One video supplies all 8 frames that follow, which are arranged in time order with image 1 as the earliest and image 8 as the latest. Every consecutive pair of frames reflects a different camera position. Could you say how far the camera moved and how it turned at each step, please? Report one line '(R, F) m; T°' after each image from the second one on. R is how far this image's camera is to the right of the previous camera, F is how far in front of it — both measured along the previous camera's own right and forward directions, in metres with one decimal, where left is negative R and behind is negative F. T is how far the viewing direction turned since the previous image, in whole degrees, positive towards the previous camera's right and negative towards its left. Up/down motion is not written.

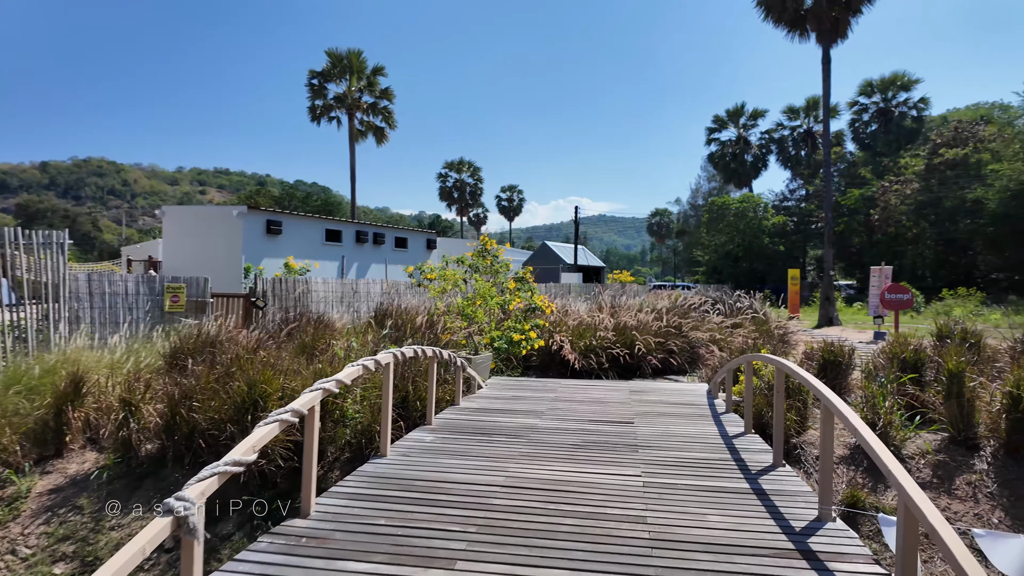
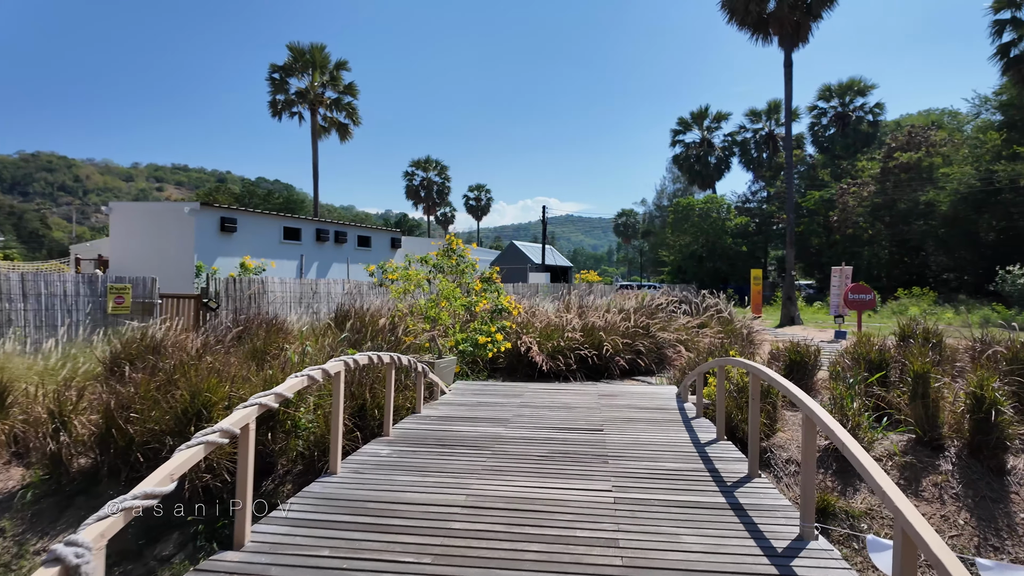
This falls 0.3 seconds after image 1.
(0.0, +0.2) m; +3°
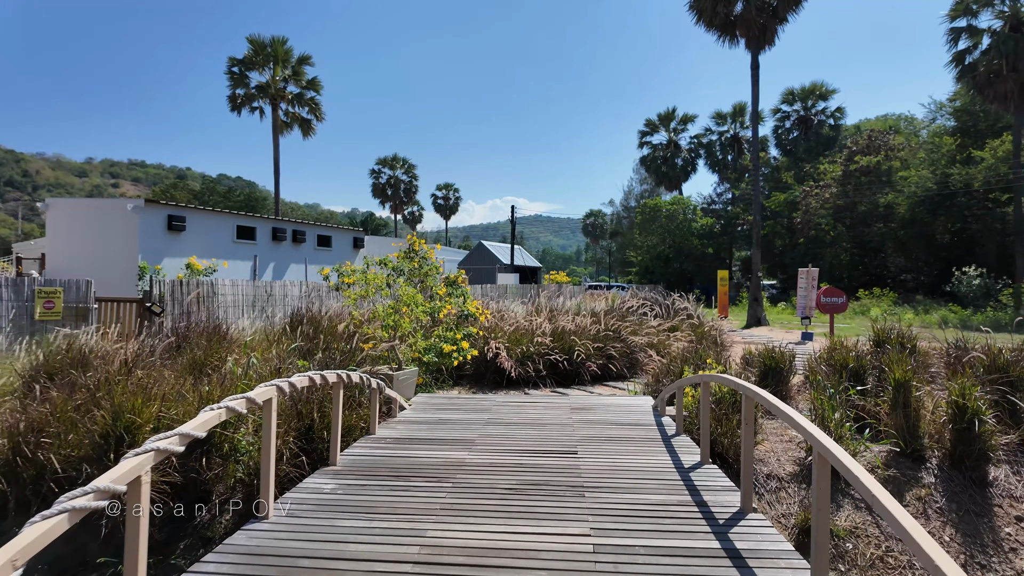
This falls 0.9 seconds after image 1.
(0.0, +0.3) m; +3°
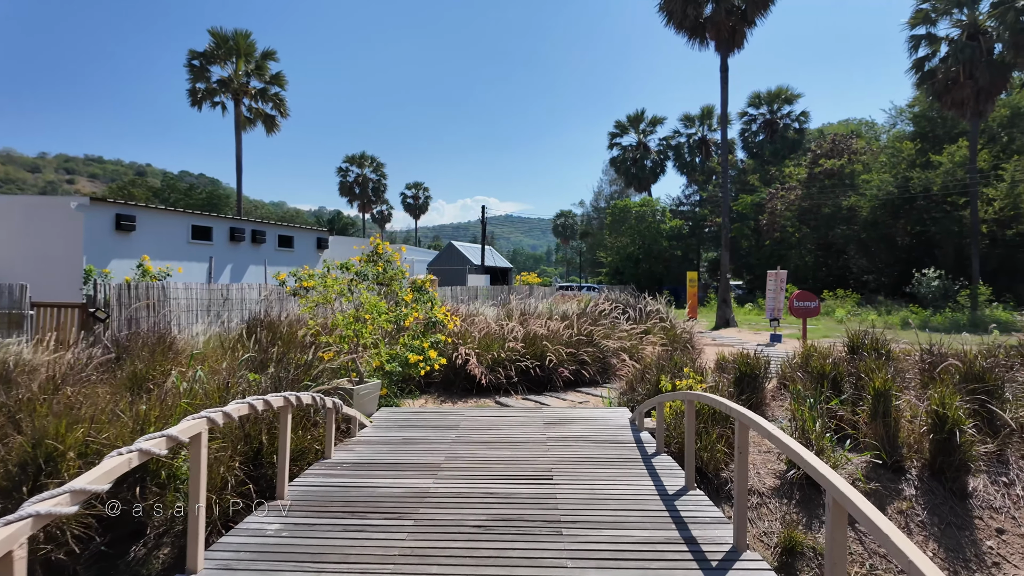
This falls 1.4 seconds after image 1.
(0.0, +0.3) m; +3°
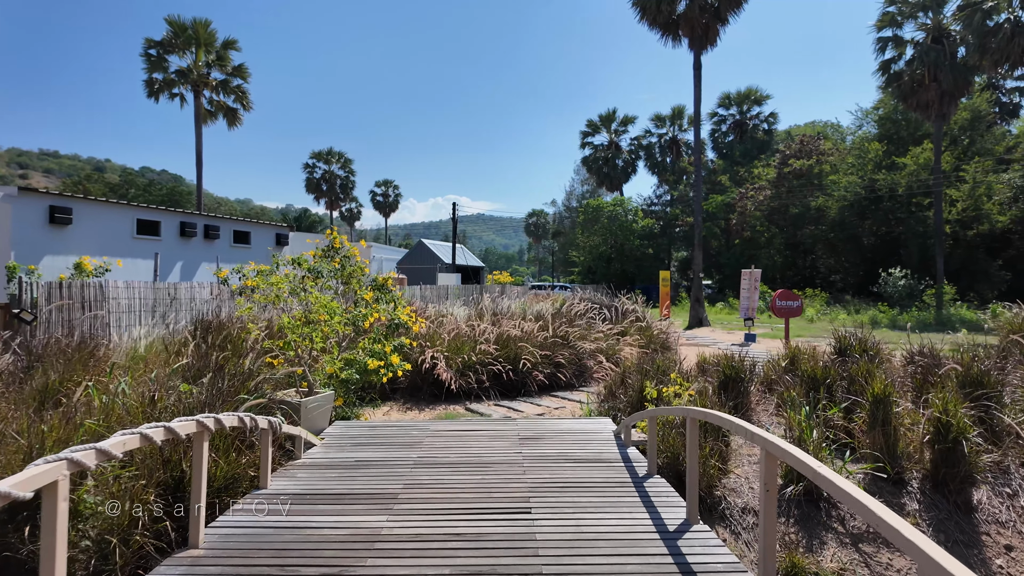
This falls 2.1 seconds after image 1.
(0.0, +0.4) m; +3°
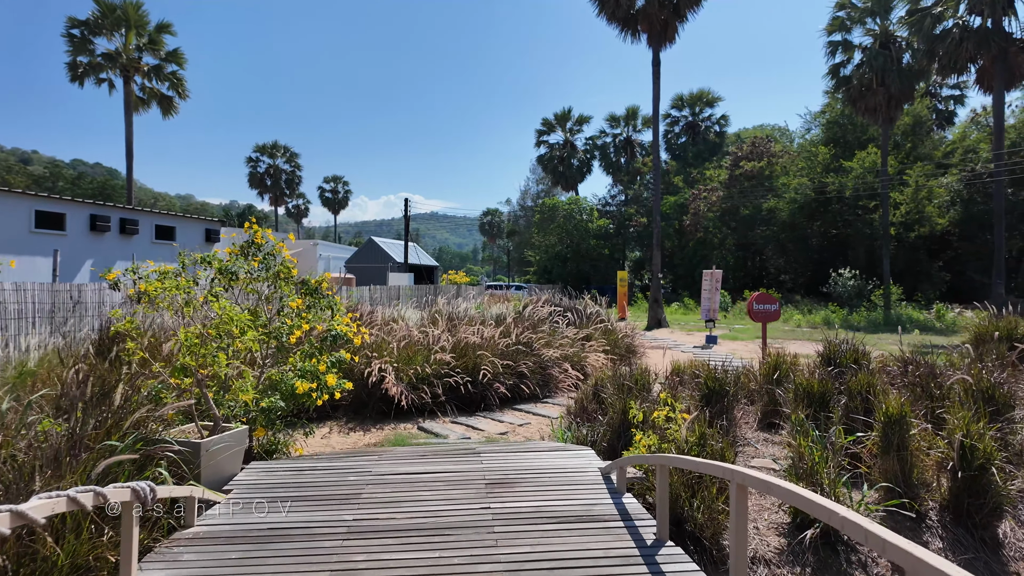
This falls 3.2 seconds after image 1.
(0.0, +0.7) m; +5°
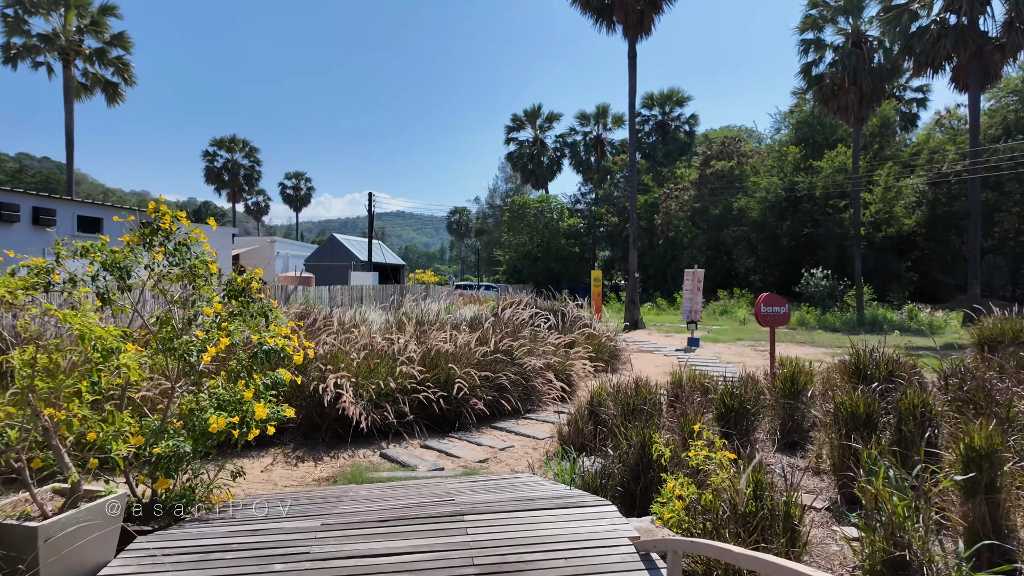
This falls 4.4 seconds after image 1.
(-0.1, +0.9) m; +3°
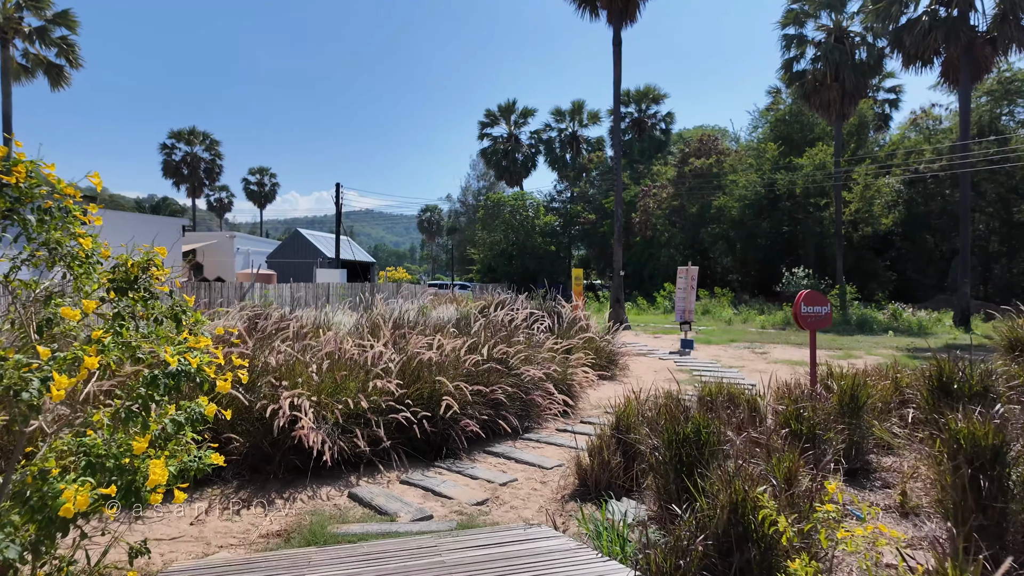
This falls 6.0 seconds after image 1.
(-0.2, +1.0) m; +3°
